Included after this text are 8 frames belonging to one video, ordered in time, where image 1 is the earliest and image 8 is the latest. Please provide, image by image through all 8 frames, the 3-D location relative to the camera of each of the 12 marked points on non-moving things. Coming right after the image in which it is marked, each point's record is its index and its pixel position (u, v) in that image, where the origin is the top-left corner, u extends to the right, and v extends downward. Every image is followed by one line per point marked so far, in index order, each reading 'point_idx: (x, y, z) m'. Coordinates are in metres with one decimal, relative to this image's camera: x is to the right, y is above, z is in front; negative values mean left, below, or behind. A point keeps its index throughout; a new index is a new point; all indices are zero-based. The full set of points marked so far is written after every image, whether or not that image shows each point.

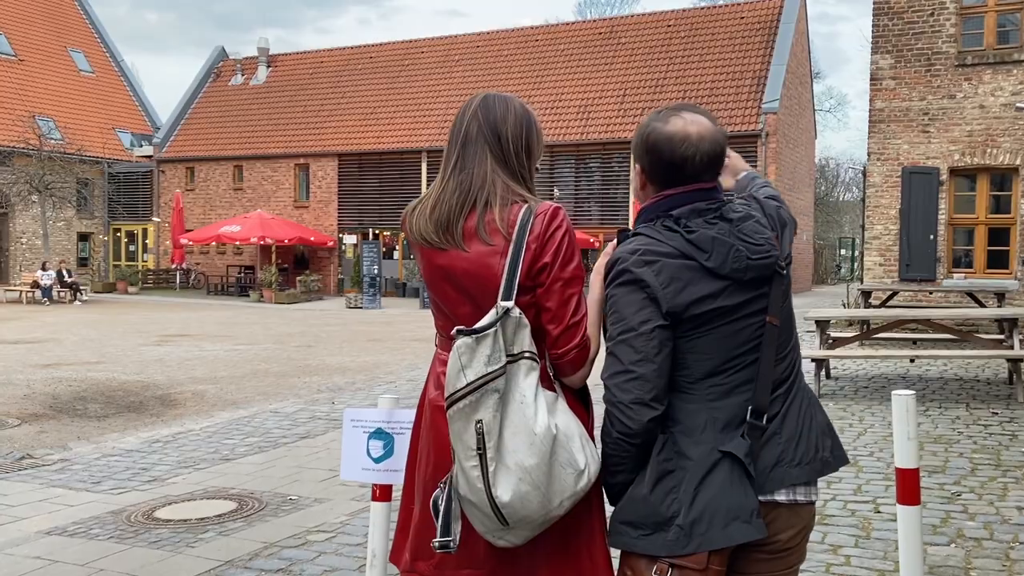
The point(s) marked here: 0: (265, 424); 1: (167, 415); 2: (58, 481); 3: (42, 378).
0: (-2.3, -1.3, +8.2) m
1: (-3.4, -1.3, +8.7) m
2: (-3.1, -1.3, +6.1) m
3: (-5.8, -1.1, +10.9) m
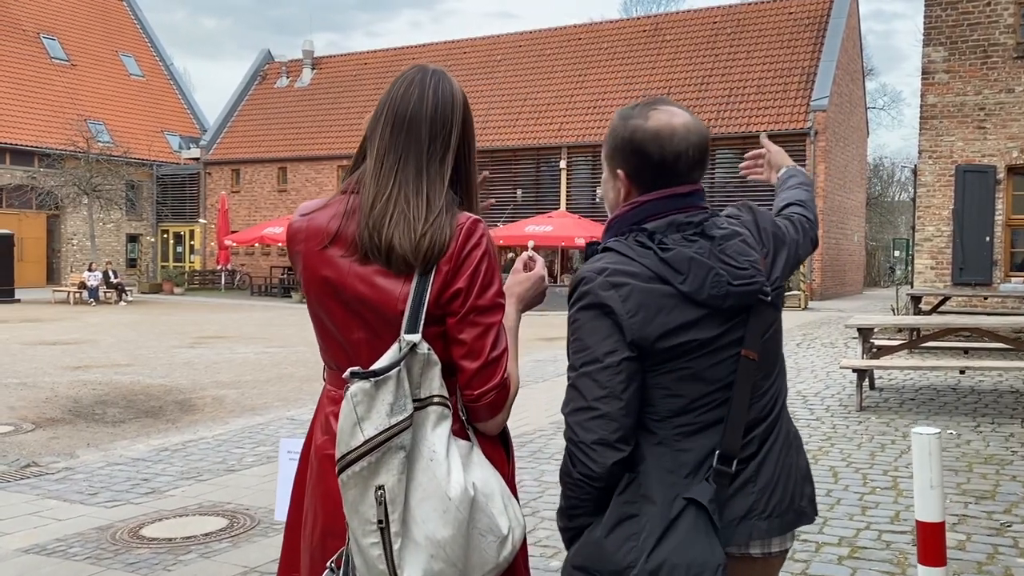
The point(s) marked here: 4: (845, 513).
0: (-2.1, -1.3, +7.9) m
1: (-3.2, -1.3, +8.5) m
2: (-3.0, -1.4, +5.9) m
3: (-5.4, -1.1, +10.8) m
4: (+1.9, -1.3, +5.0) m
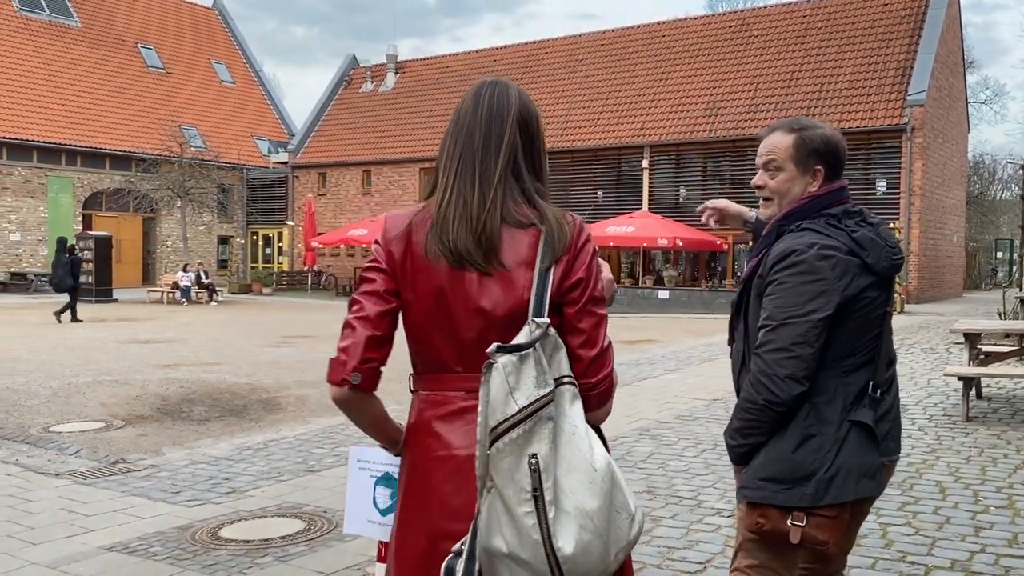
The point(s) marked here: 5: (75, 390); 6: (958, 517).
0: (-1.4, -1.3, +7.9) m
1: (-2.4, -1.3, +8.6) m
2: (-2.5, -1.4, +6.0) m
3: (-4.4, -1.1, +11.1) m
4: (+2.3, -1.3, +4.6) m
5: (-5.0, -1.2, +10.1) m
6: (+2.5, -1.3, +4.9) m
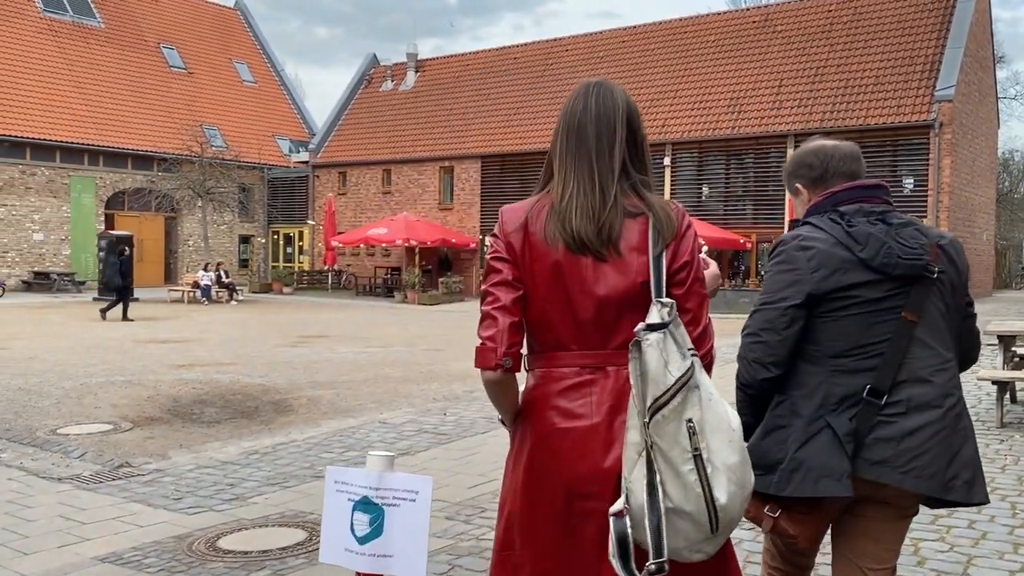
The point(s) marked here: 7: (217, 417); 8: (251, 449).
0: (-1.2, -1.3, +7.7) m
1: (-2.3, -1.3, +8.5) m
2: (-2.4, -1.4, +5.8) m
3: (-4.2, -1.1, +11.0) m
4: (+2.4, -1.3, +4.3) m
5: (-4.8, -1.2, +10.0) m
6: (+2.5, -1.3, +4.6) m
7: (-3.0, -1.3, +8.9) m
8: (-2.1, -1.3, +7.3) m
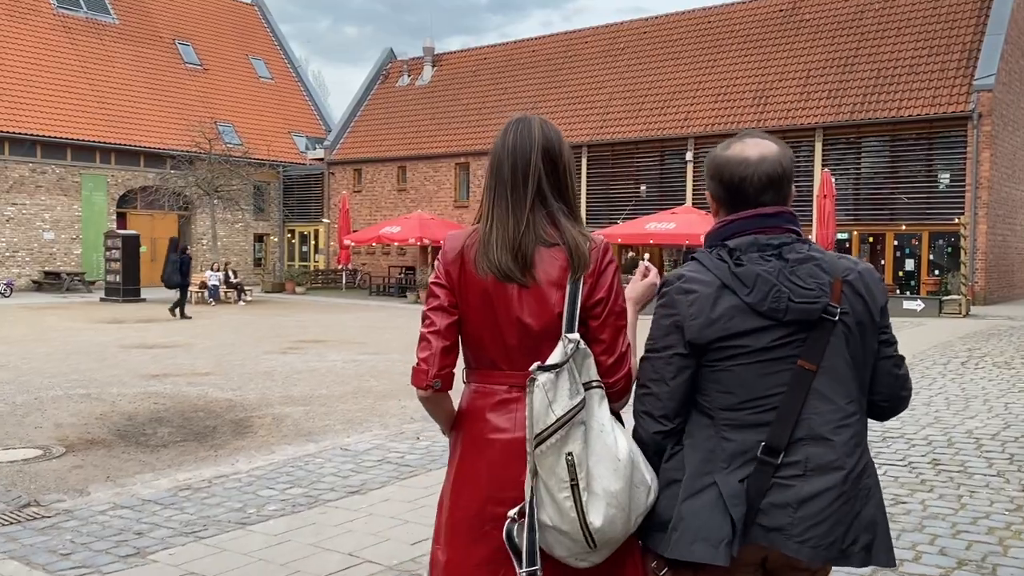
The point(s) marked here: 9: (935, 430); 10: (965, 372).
0: (-1.4, -1.4, +6.8) m
1: (-2.4, -1.4, +7.6) m
2: (-2.7, -1.4, +4.9) m
3: (-4.3, -1.2, +10.1) m
4: (+2.1, -1.4, +3.3) m
5: (-4.9, -1.2, +9.2) m
6: (+2.2, -1.4, +3.6) m
7: (-3.1, -1.4, +8.0) m
8: (-2.3, -1.4, +6.4) m
9: (+3.5, -1.2, +7.3) m
10: (+5.3, -1.0, +10.4) m
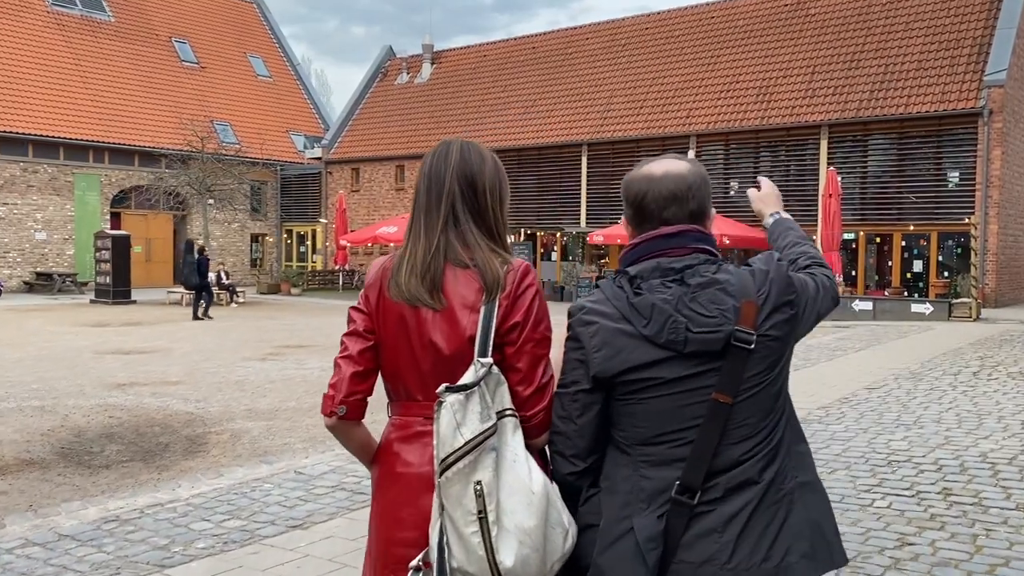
0: (-1.7, -1.4, +6.2) m
1: (-2.7, -1.4, +7.0) m
2: (-2.9, -1.5, +4.3) m
3: (-4.5, -1.3, +9.5) m
4: (+1.8, -1.4, +2.6) m
5: (-5.1, -1.3, +8.6) m
6: (+2.0, -1.4, +2.9) m
7: (-3.3, -1.4, +7.4) m
8: (-2.6, -1.5, +5.8) m
9: (+3.3, -1.2, +6.7) m
10: (+5.1, -1.1, +9.7) m
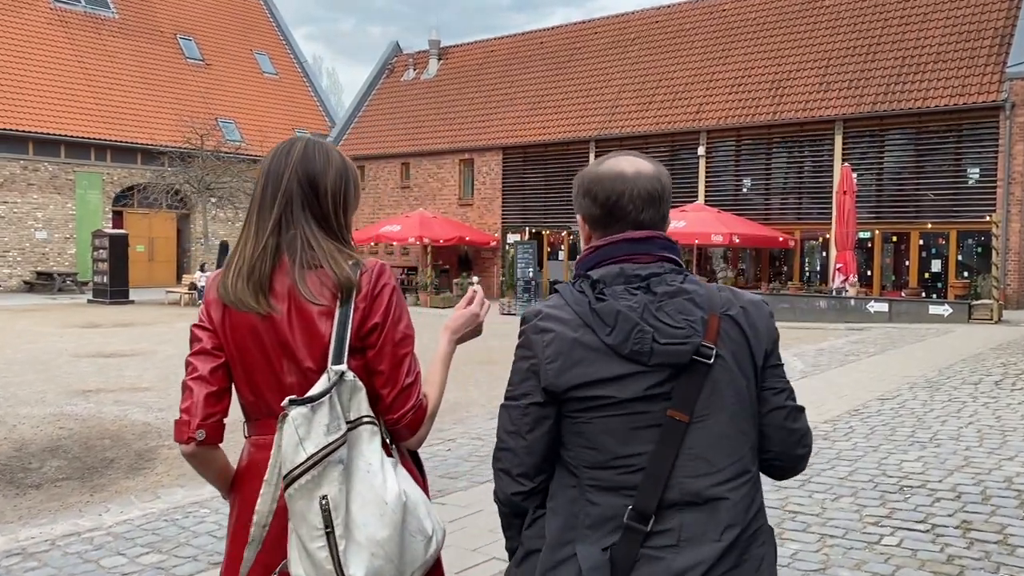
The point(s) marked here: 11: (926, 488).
0: (-1.9, -1.5, +5.5) m
1: (-2.9, -1.4, +6.3) m
2: (-3.2, -1.5, +3.7) m
3: (-4.7, -1.3, +8.9) m
4: (+1.5, -1.5, +1.9) m
5: (-5.3, -1.3, +8.0) m
6: (+1.7, -1.4, +2.2) m
7: (-3.6, -1.4, +6.8) m
8: (-2.8, -1.5, +5.1) m
9: (+3.0, -1.3, +6.0) m
10: (+4.9, -1.1, +9.0) m
11: (+2.7, -1.3, +5.7) m
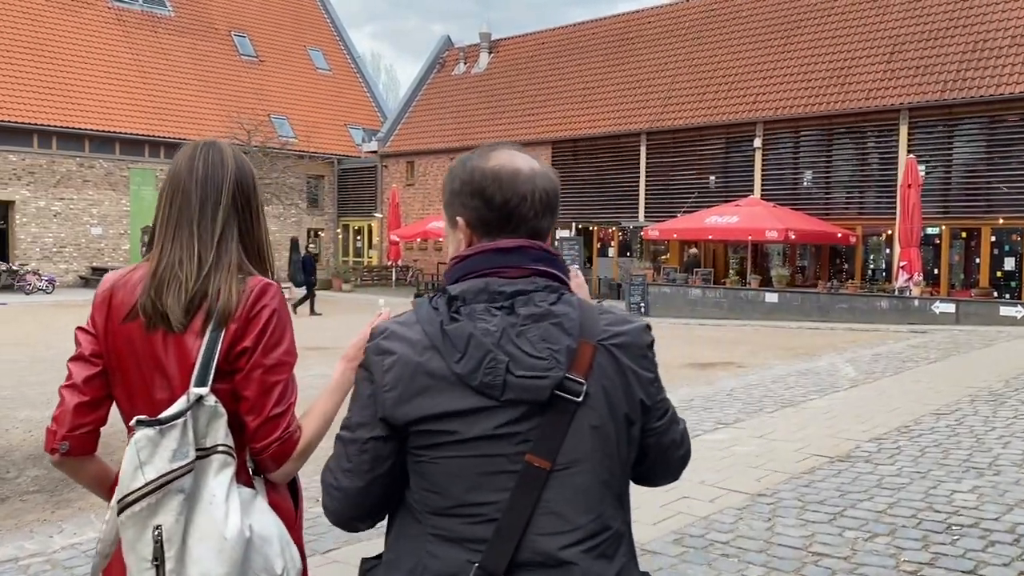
0: (-2.0, -1.5, +5.0) m
1: (-2.9, -1.5, +5.9) m
2: (-3.4, -1.5, +3.3) m
3: (-4.5, -1.3, +8.6) m
4: (+1.1, -1.5, +1.2) m
5: (-5.2, -1.3, +7.8) m
6: (+1.3, -1.5, +1.5) m
7: (-3.6, -1.4, +6.4) m
8: (-3.0, -1.5, +4.7) m
9: (+3.0, -1.3, +5.1) m
10: (+5.1, -1.1, +8.0) m
11: (+2.6, -1.3, +4.9) m
